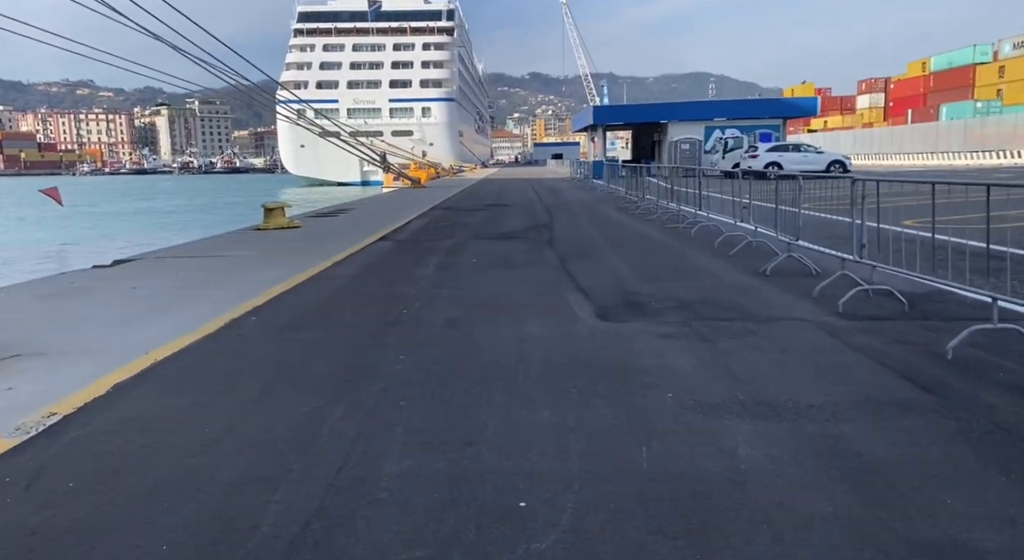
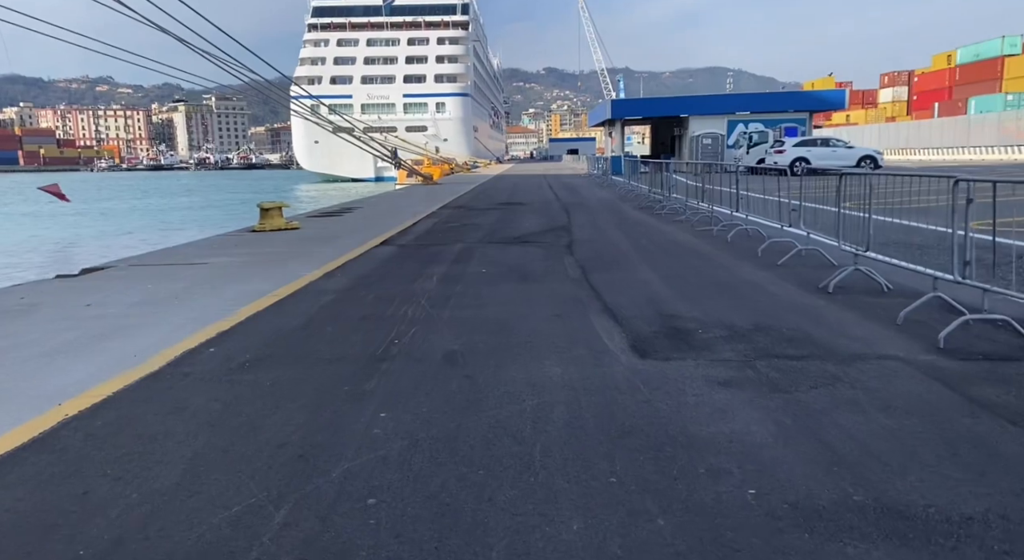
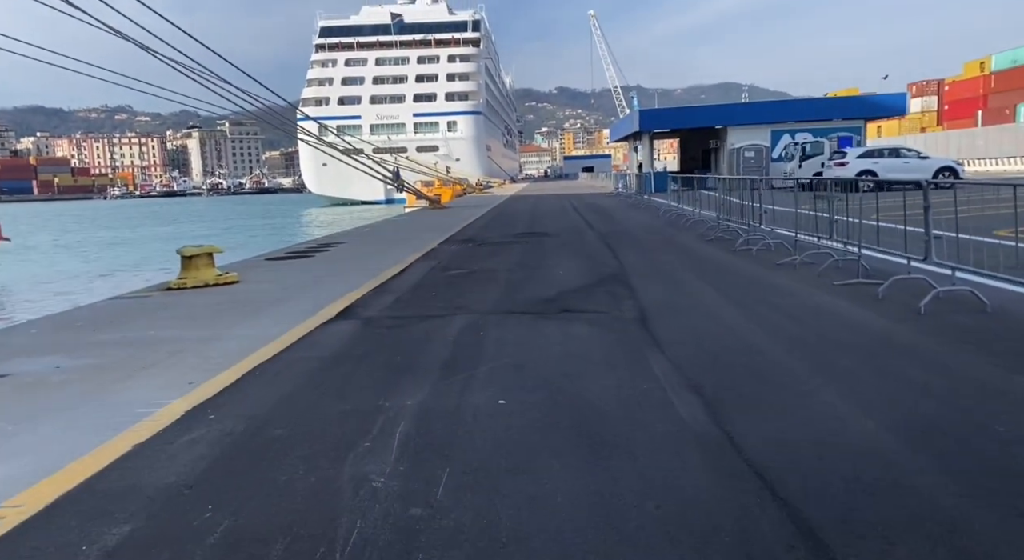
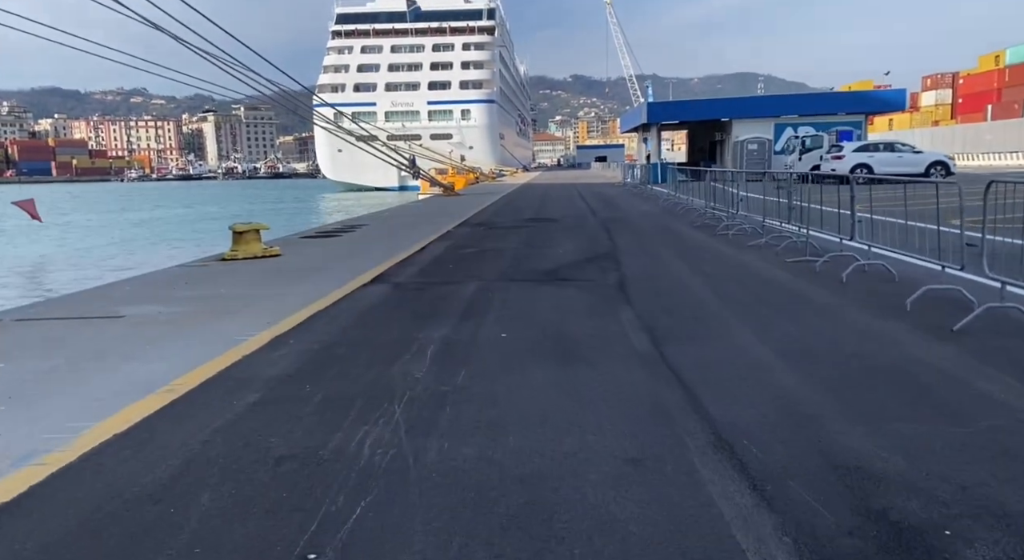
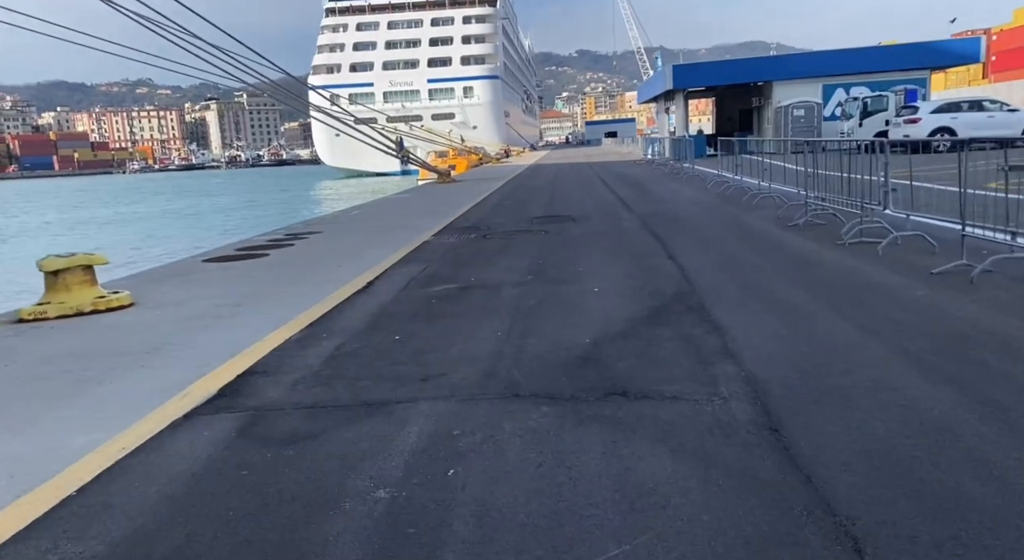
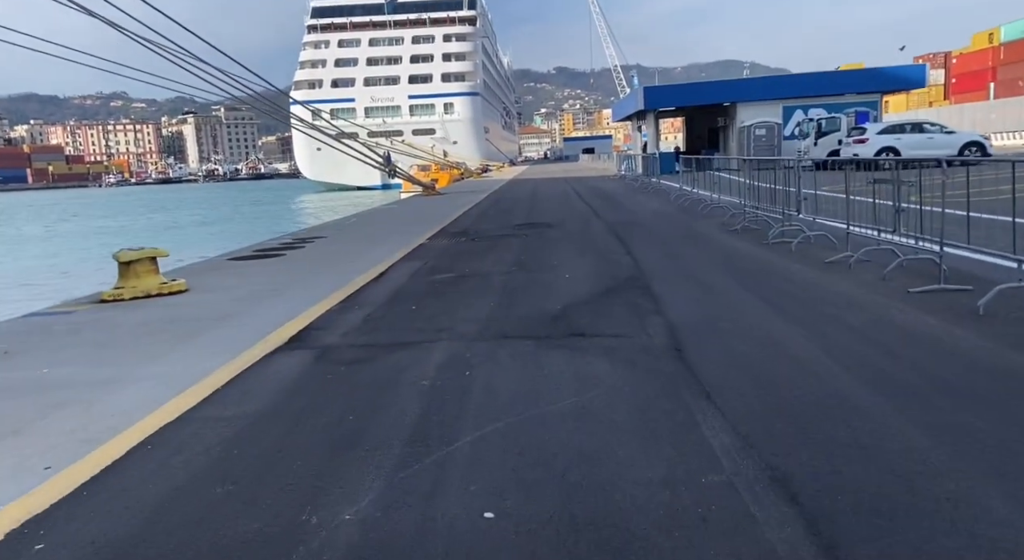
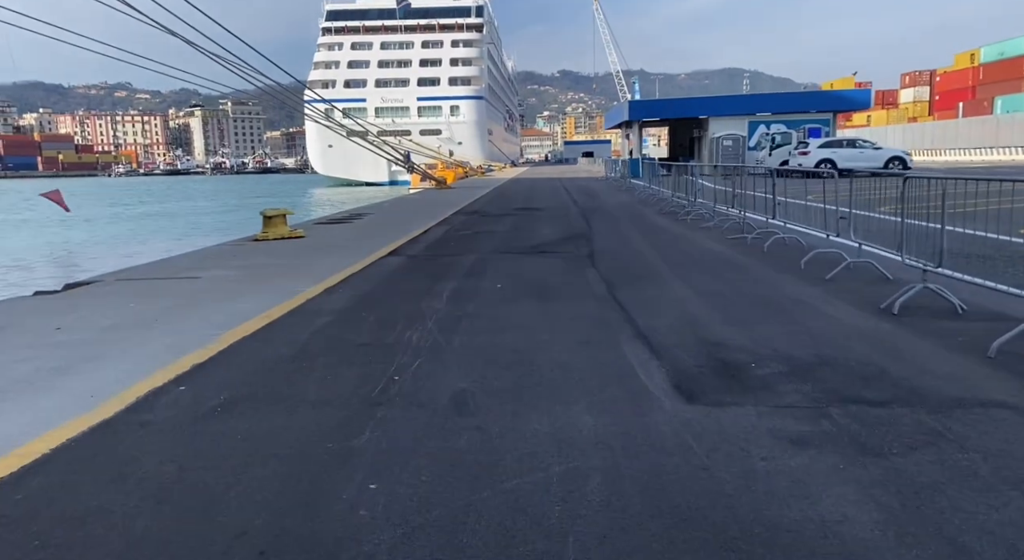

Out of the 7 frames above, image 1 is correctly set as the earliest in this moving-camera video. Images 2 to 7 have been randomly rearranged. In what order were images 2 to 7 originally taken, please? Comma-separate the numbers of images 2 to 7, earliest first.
2, 7, 4, 3, 6, 5
